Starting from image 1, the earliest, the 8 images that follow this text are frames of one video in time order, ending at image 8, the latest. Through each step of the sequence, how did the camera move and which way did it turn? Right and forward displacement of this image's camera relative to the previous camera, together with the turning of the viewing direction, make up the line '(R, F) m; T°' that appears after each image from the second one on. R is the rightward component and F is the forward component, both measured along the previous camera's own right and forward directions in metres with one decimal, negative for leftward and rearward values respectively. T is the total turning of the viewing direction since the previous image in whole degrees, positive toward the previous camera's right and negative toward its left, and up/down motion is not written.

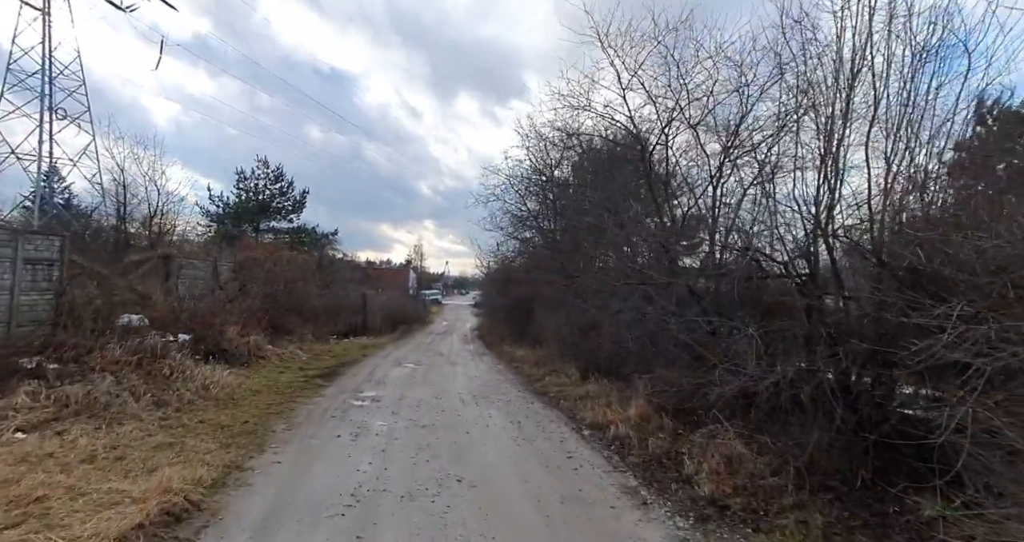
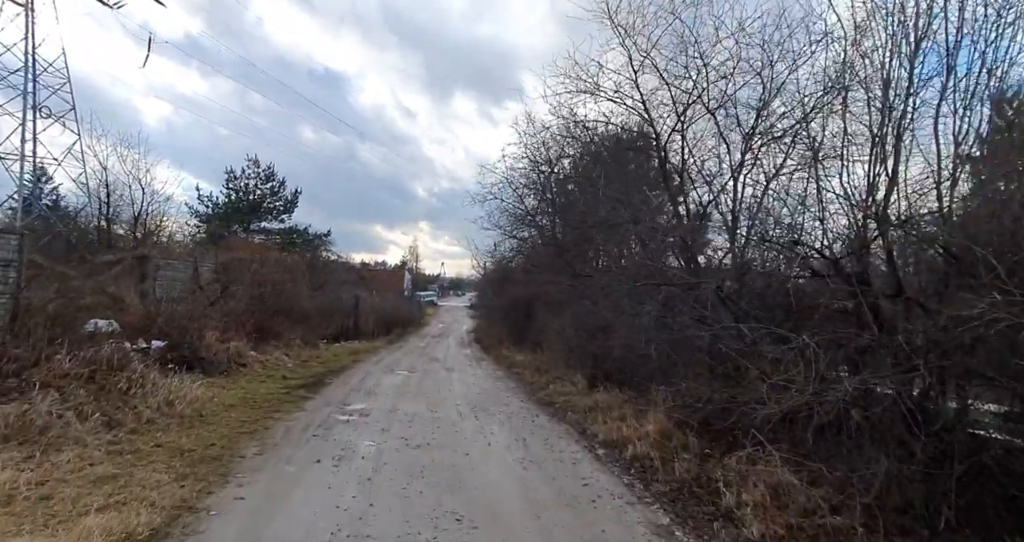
(-0.1, +0.9) m; 0°
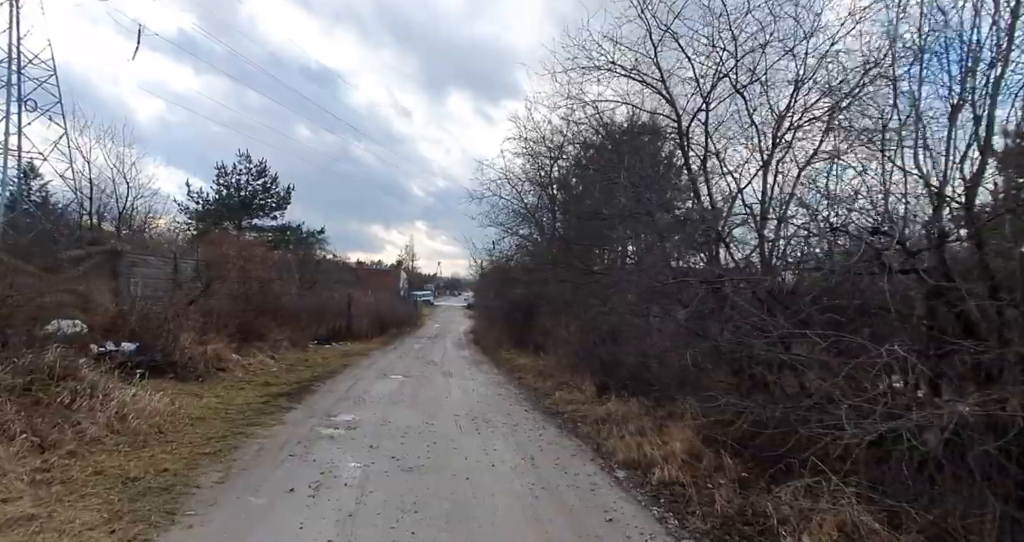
(-0.1, +1.0) m; 0°
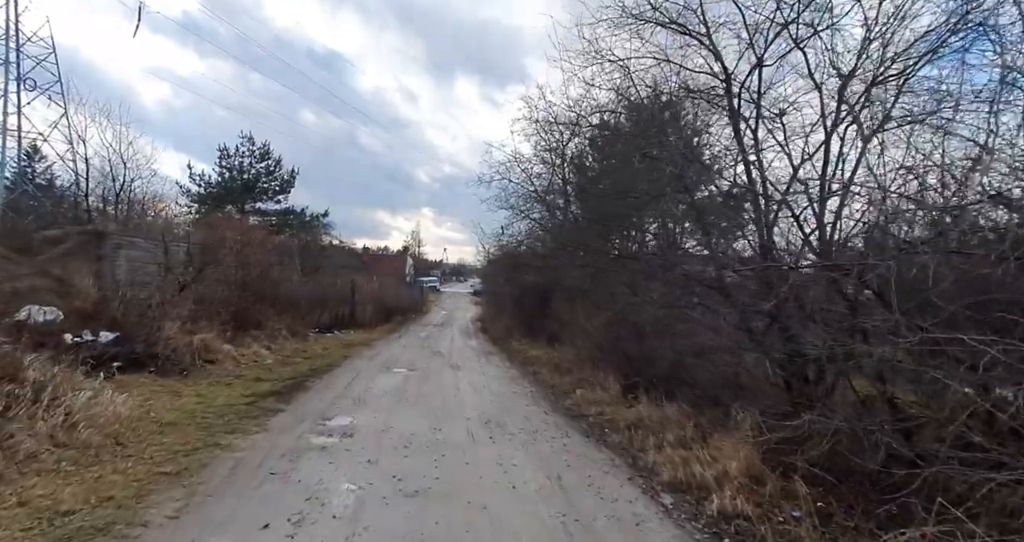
(-0.2, +1.1) m; -1°
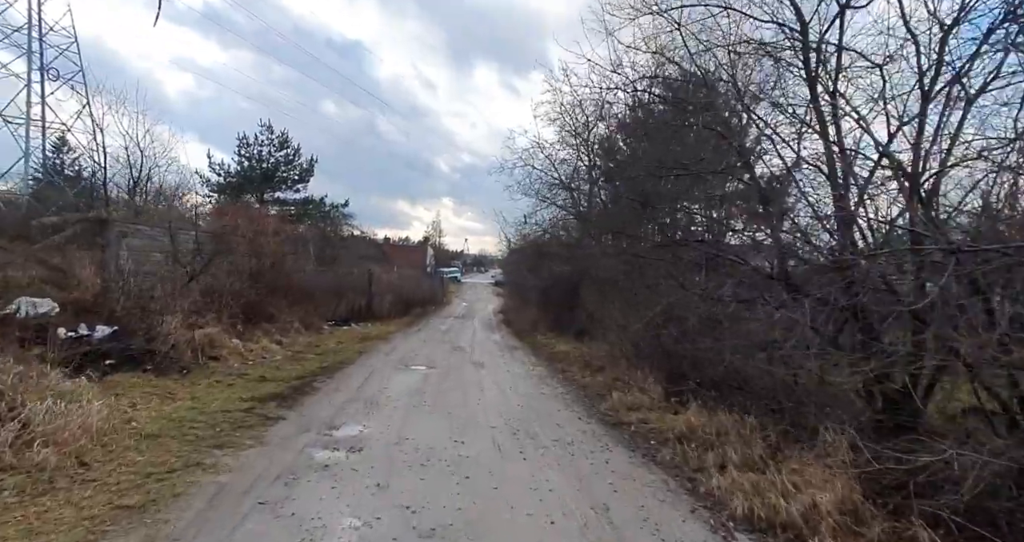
(-0.1, +1.0) m; -2°
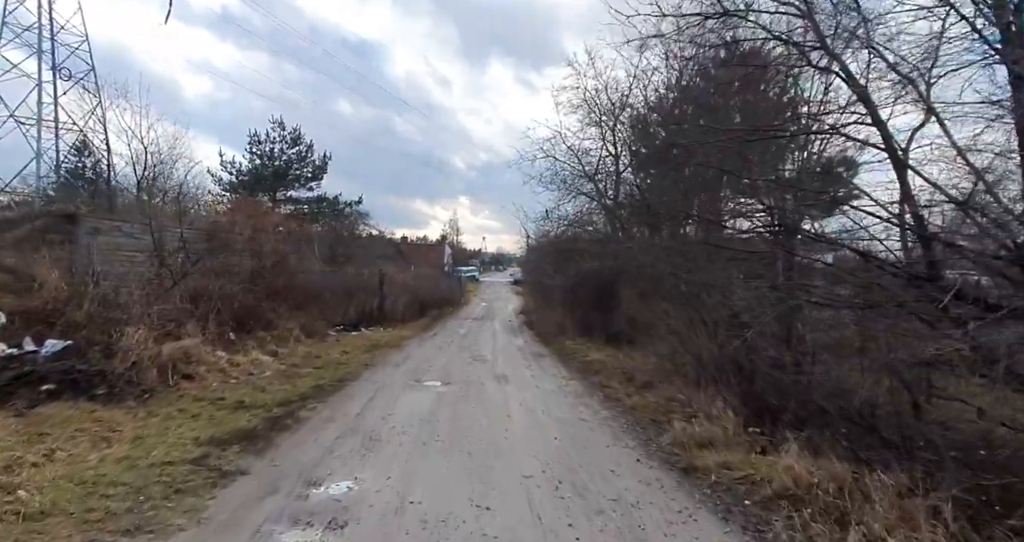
(-0.2, +1.7) m; -2°
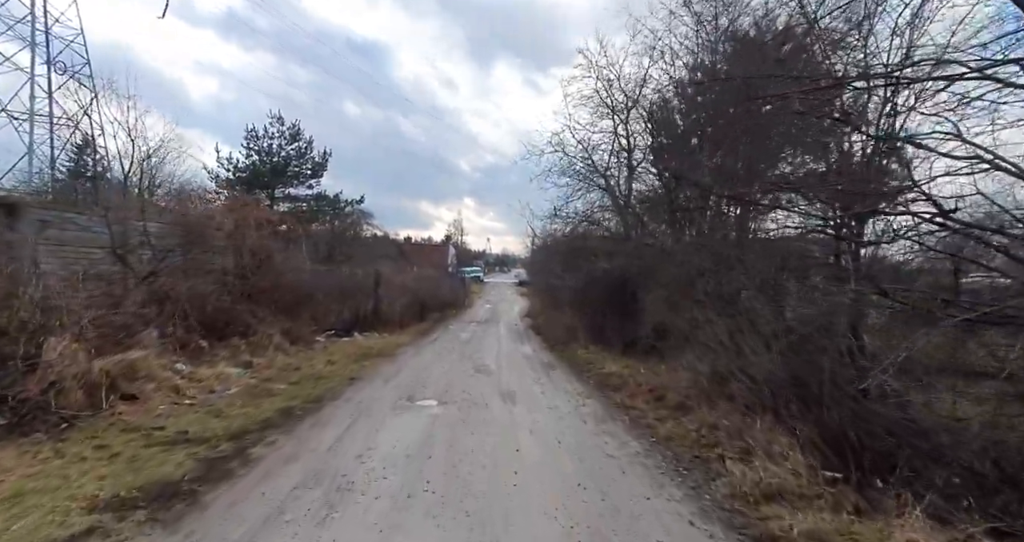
(-0.1, +1.5) m; 0°
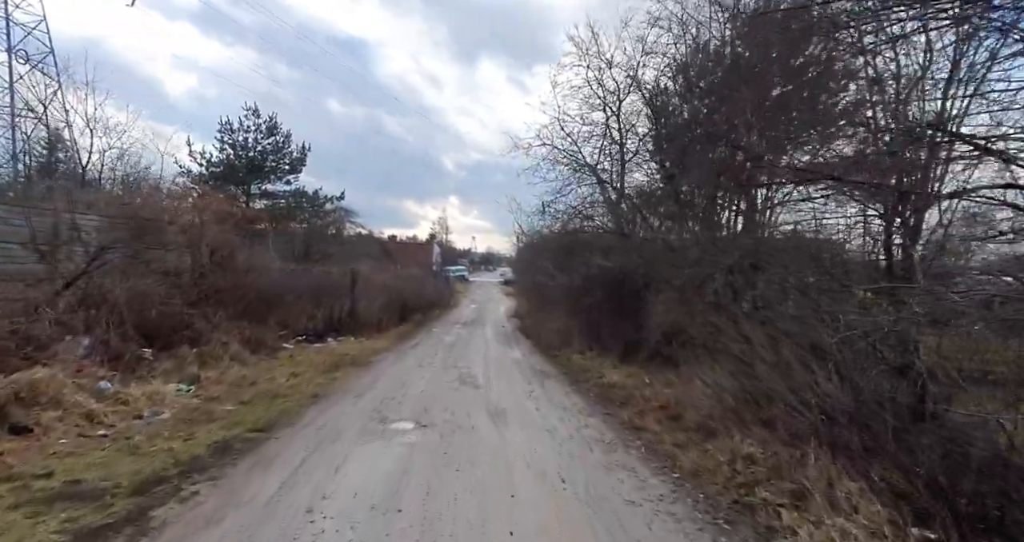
(-0.1, +1.3) m; +1°
